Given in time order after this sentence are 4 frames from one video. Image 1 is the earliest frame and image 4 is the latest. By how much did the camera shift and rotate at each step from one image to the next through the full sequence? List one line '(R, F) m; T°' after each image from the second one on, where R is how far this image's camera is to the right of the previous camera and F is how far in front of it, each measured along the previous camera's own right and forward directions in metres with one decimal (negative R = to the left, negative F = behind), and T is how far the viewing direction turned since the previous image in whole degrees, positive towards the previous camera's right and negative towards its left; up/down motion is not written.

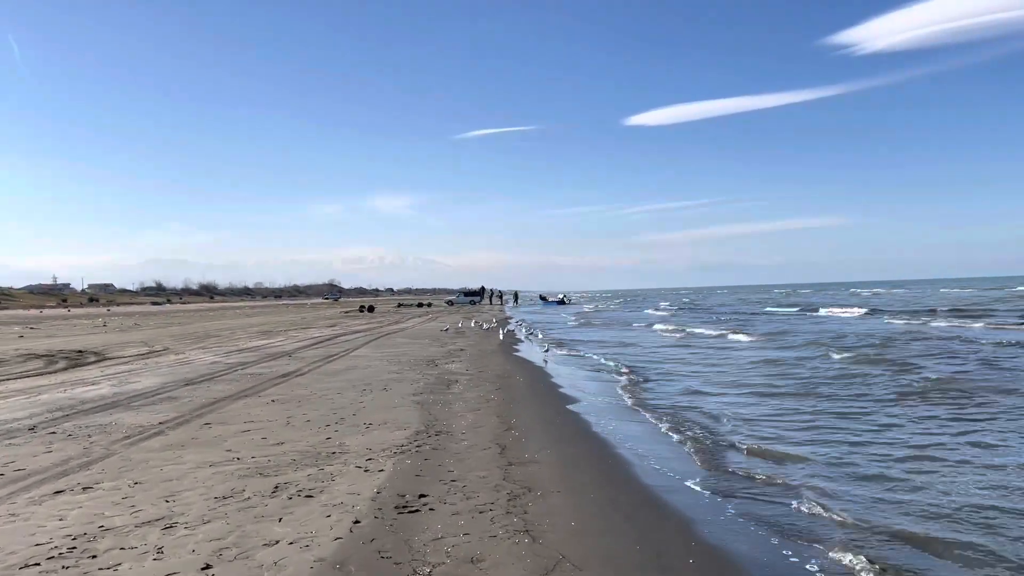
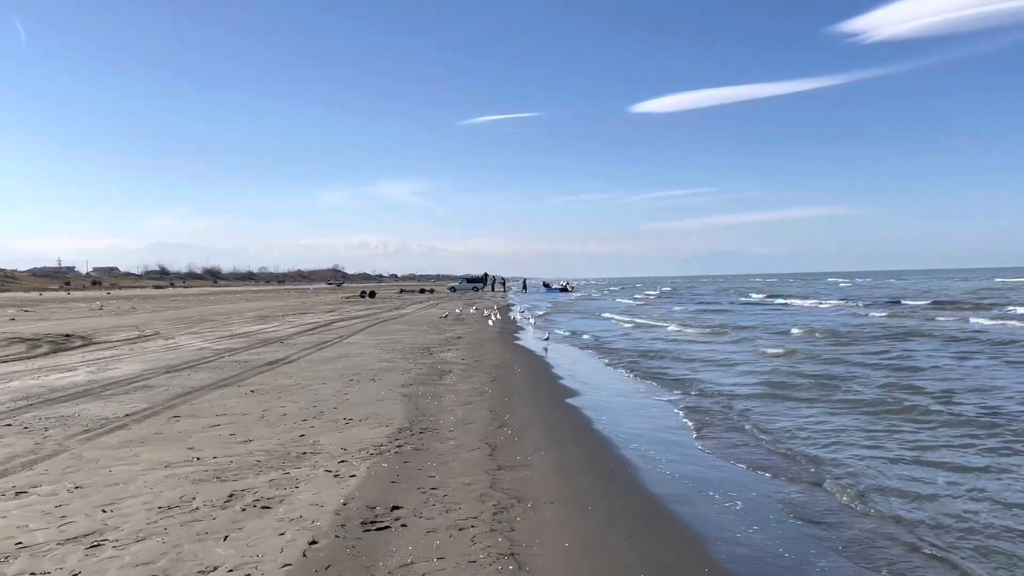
(+0.1, +0.7) m; -1°
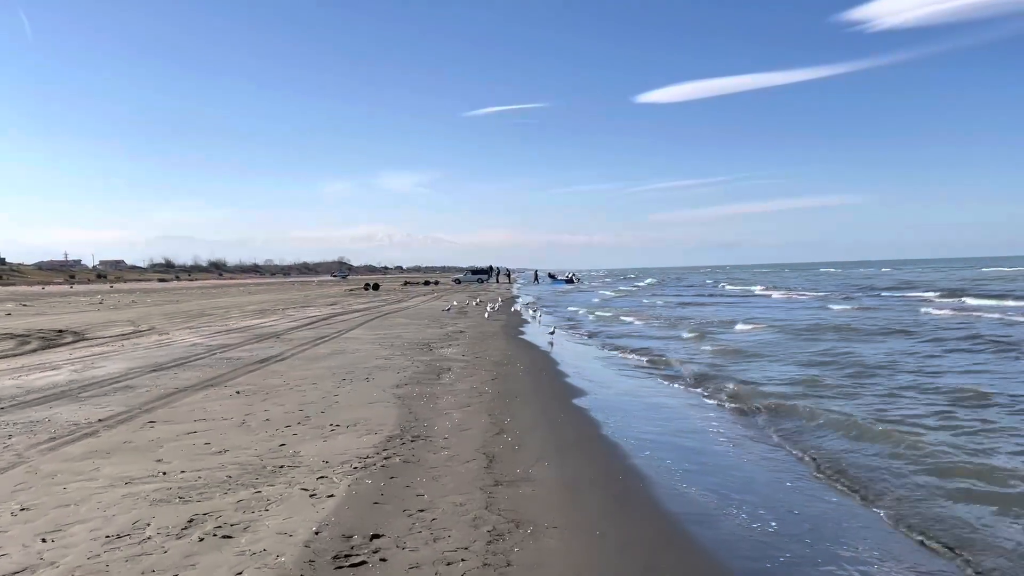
(+0.1, +0.6) m; -1°
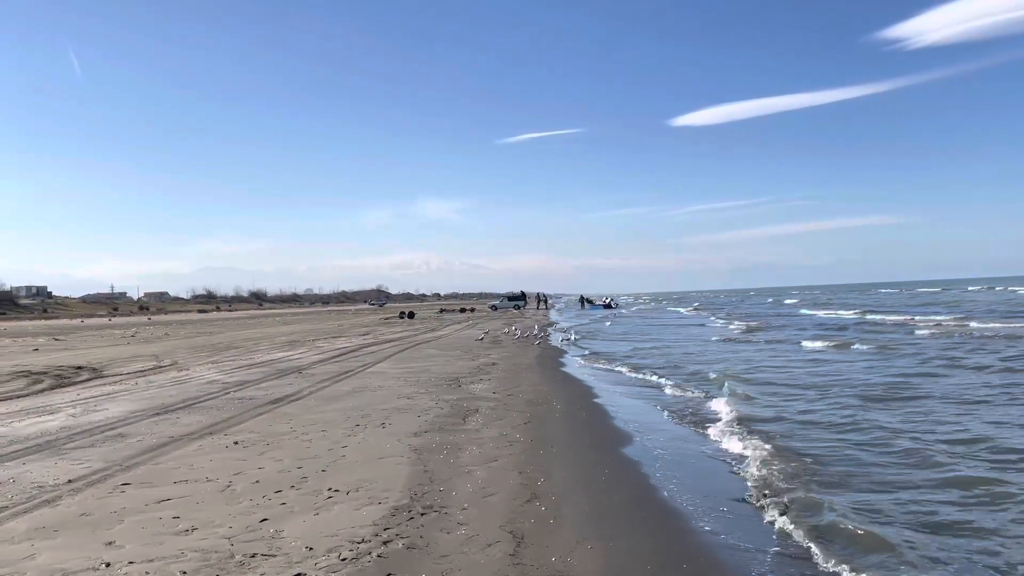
(+0.1, +1.2) m; -4°
